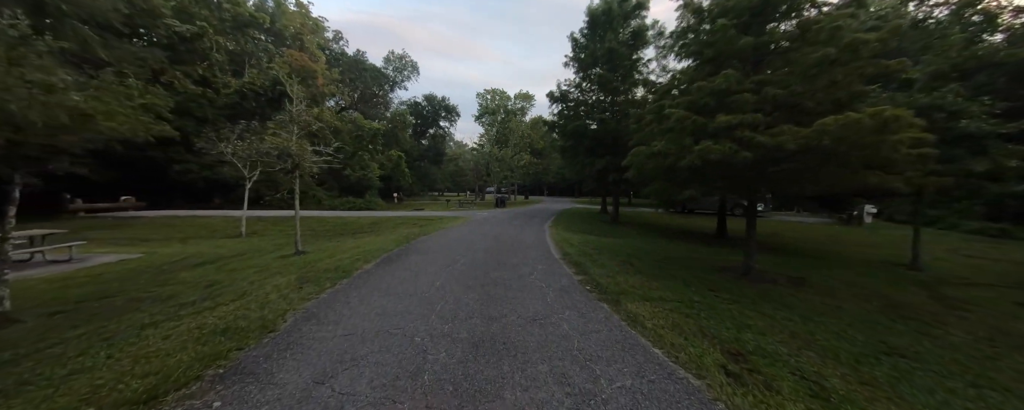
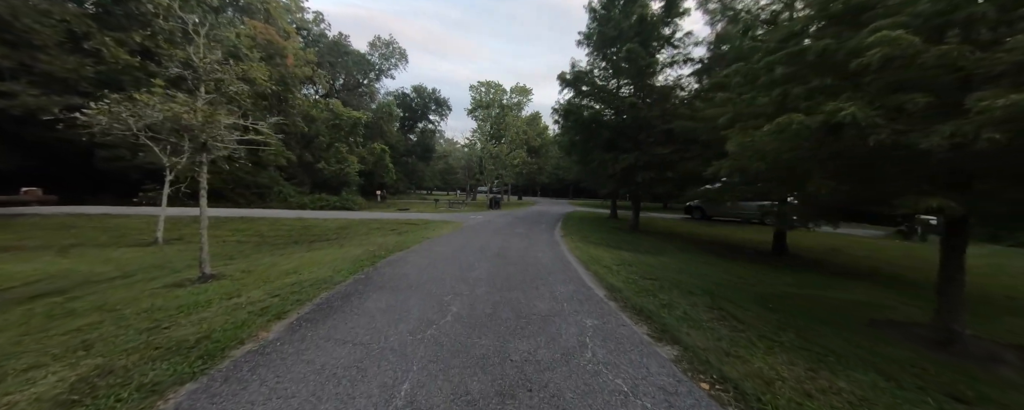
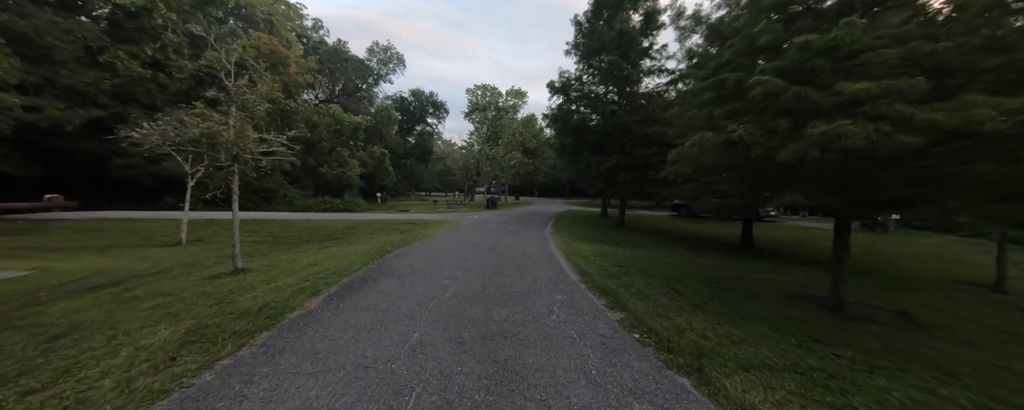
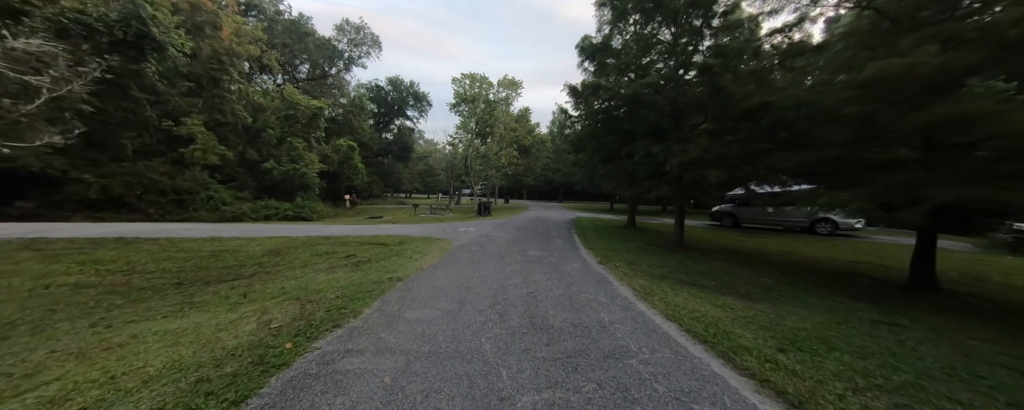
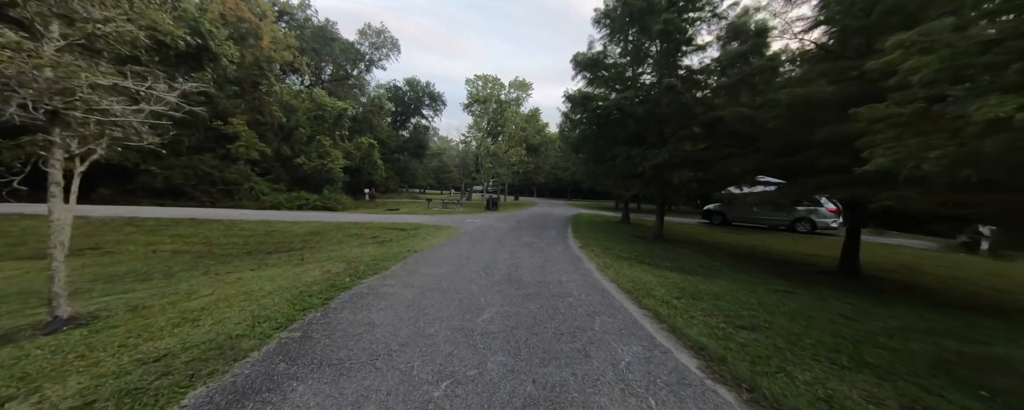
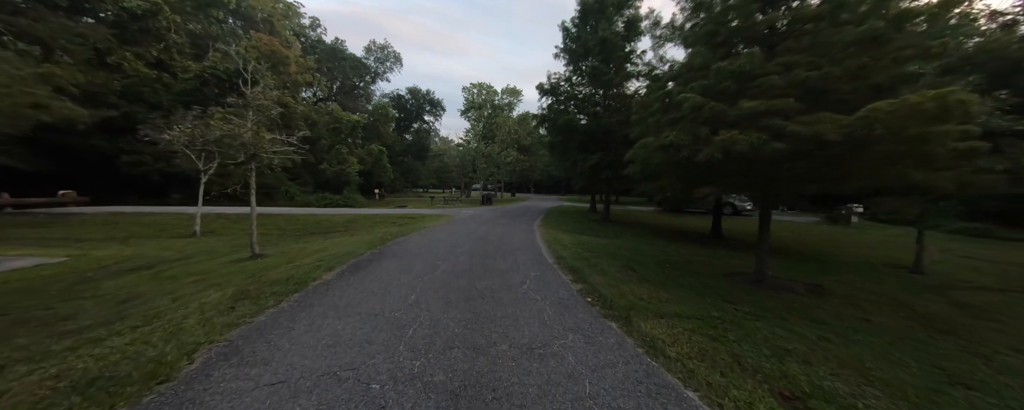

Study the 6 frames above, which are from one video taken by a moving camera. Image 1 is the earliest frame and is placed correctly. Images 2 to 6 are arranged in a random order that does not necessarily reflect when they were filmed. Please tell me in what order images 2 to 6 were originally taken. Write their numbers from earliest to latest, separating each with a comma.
6, 3, 2, 5, 4
